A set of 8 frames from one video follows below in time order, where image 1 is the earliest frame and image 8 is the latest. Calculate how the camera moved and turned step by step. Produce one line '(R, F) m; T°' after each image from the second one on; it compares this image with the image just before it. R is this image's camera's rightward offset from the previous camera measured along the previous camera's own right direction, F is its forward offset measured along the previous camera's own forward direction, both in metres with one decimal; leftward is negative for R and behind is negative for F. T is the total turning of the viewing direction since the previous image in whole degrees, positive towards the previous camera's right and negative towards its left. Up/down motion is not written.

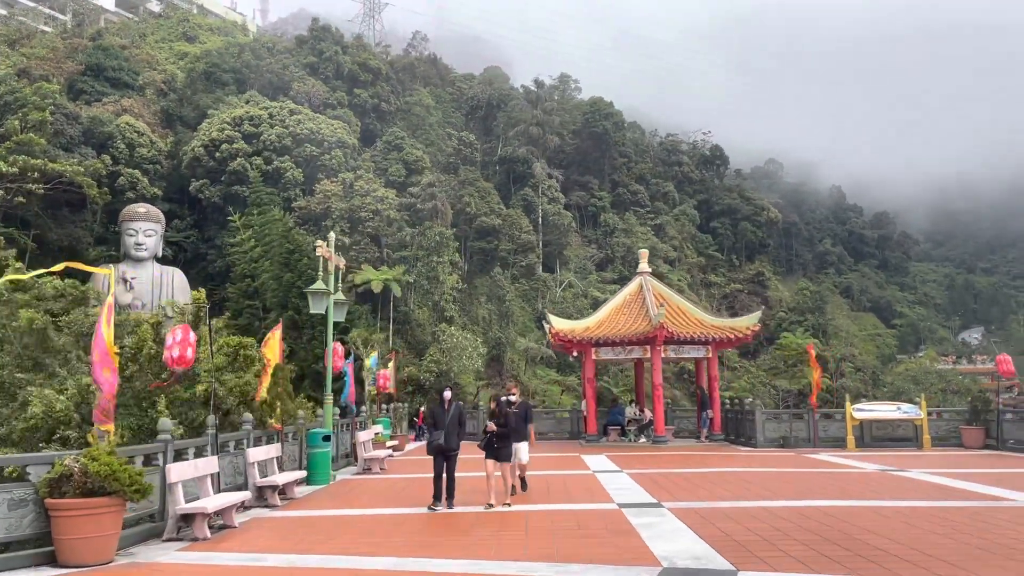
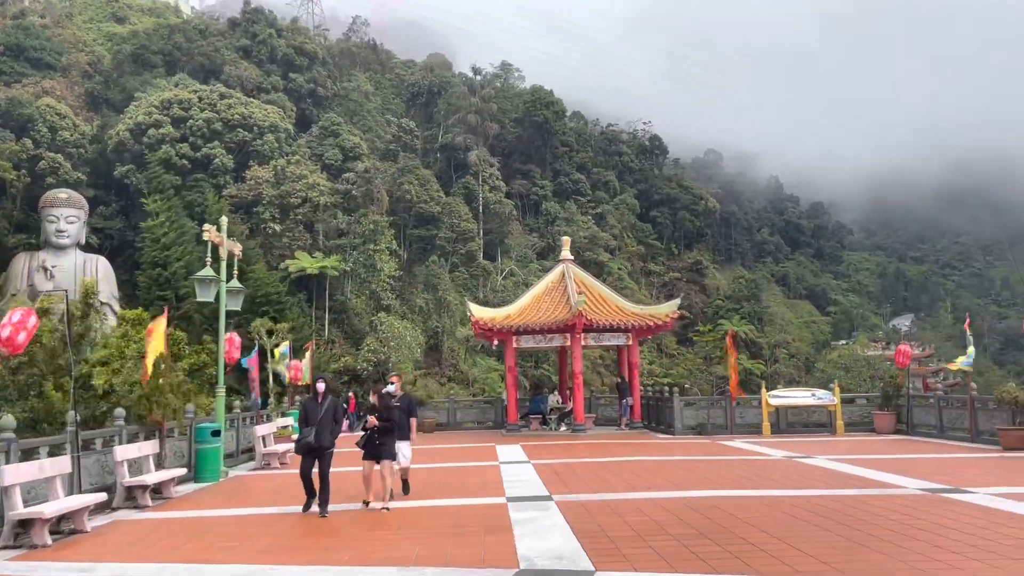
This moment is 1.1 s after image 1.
(+0.5, +0.3) m; +4°
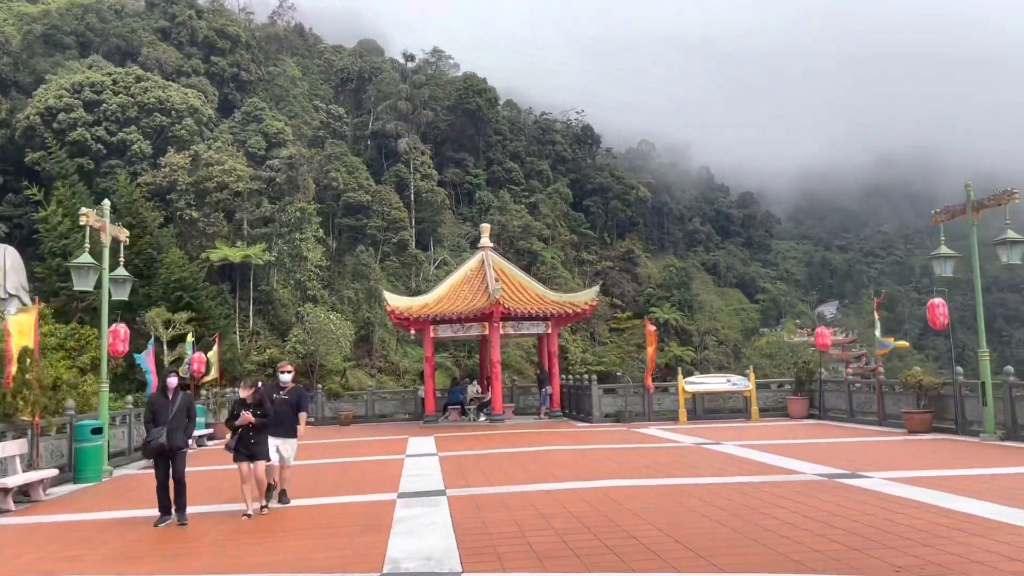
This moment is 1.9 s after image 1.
(+0.3, +0.2) m; +4°
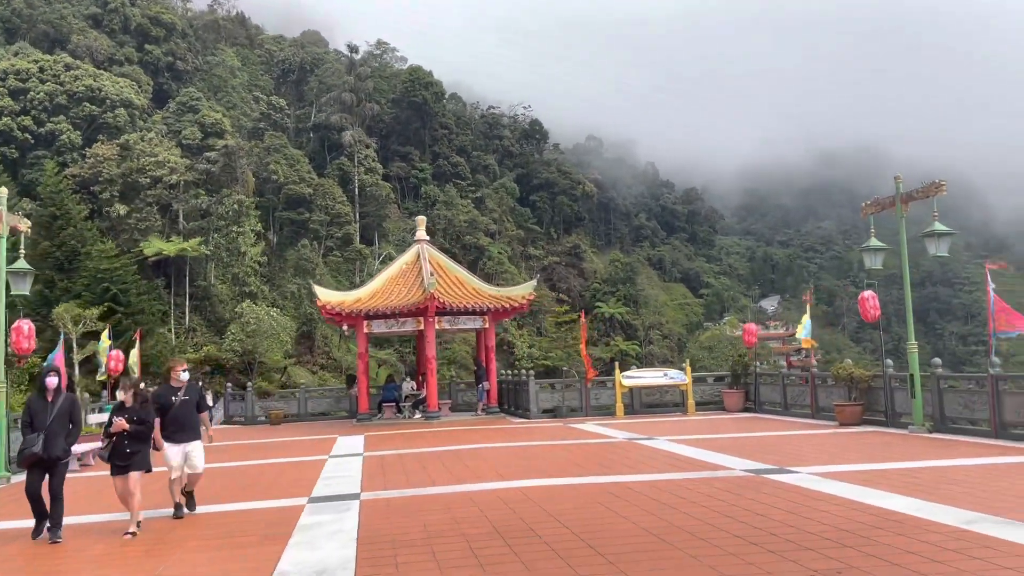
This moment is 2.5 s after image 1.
(+0.2, +0.2) m; +4°
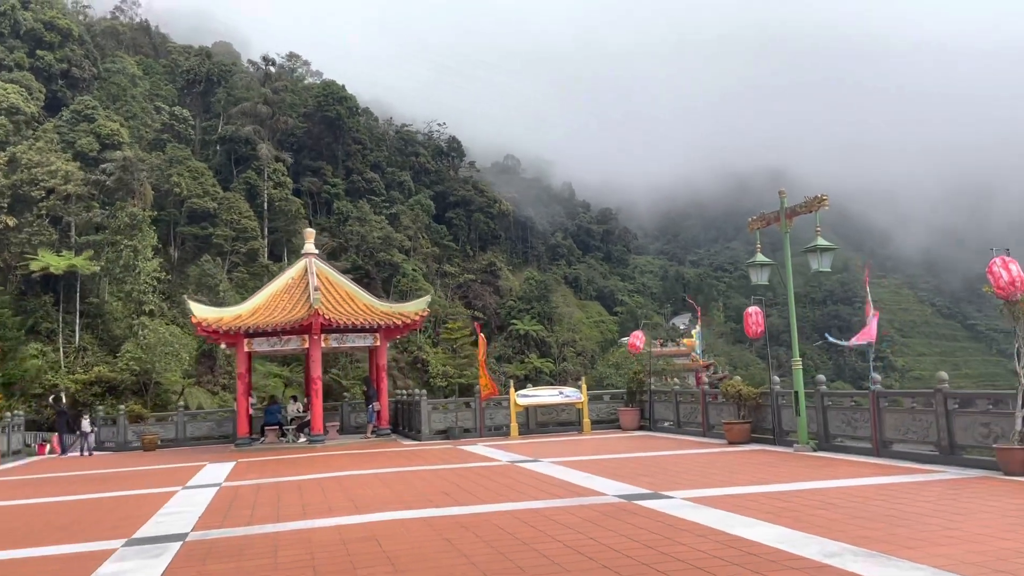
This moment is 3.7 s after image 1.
(+0.4, +0.4) m; +5°
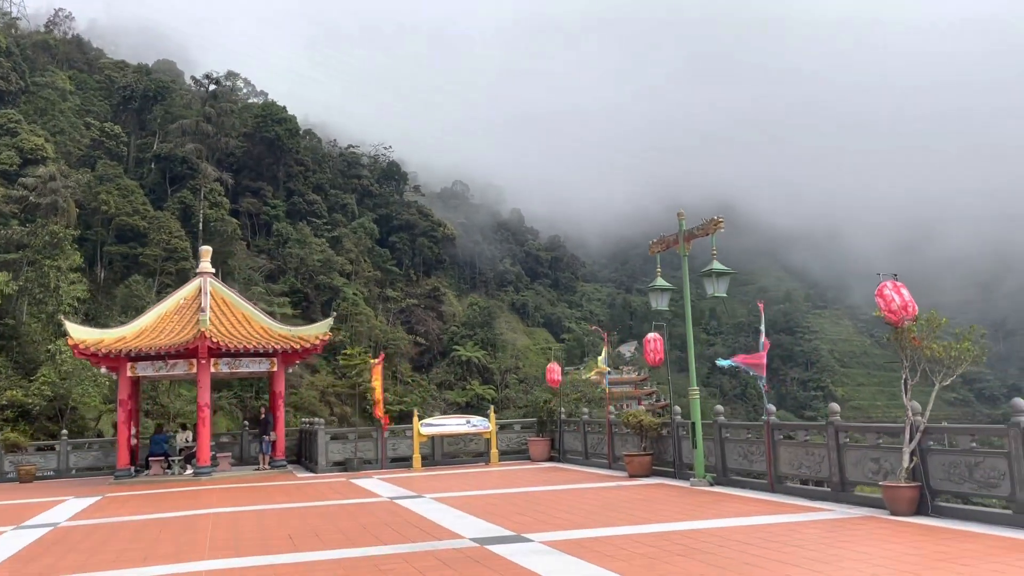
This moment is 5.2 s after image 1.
(+0.6, +0.5) m; +3°
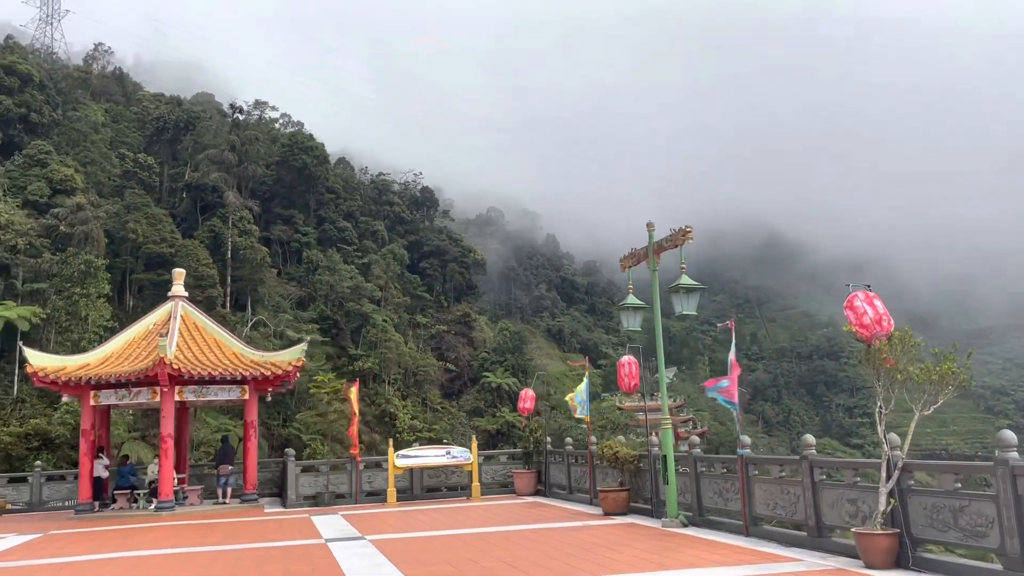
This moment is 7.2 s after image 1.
(+0.8, +0.7) m; -3°
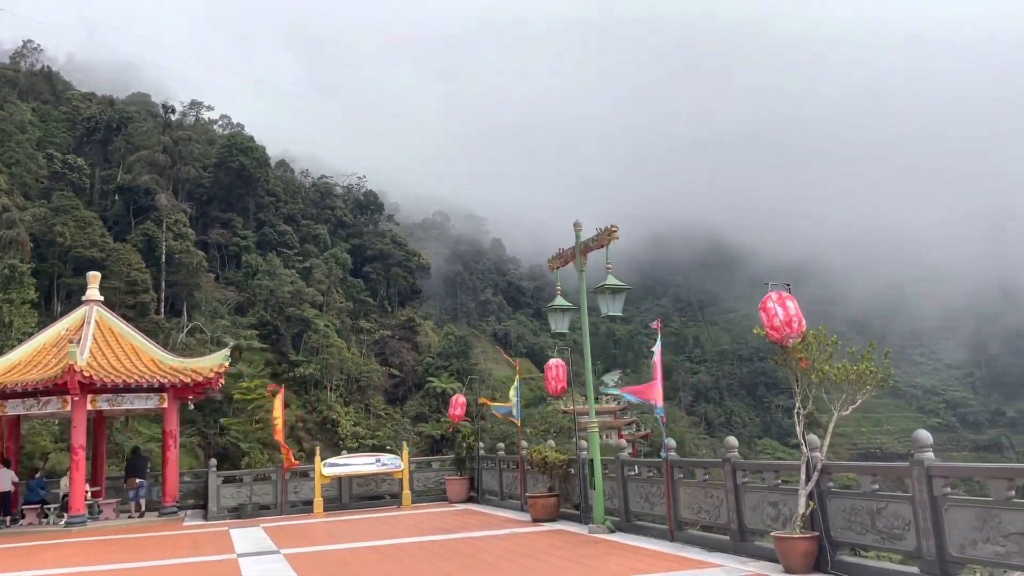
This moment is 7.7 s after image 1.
(+0.2, +0.2) m; +4°
